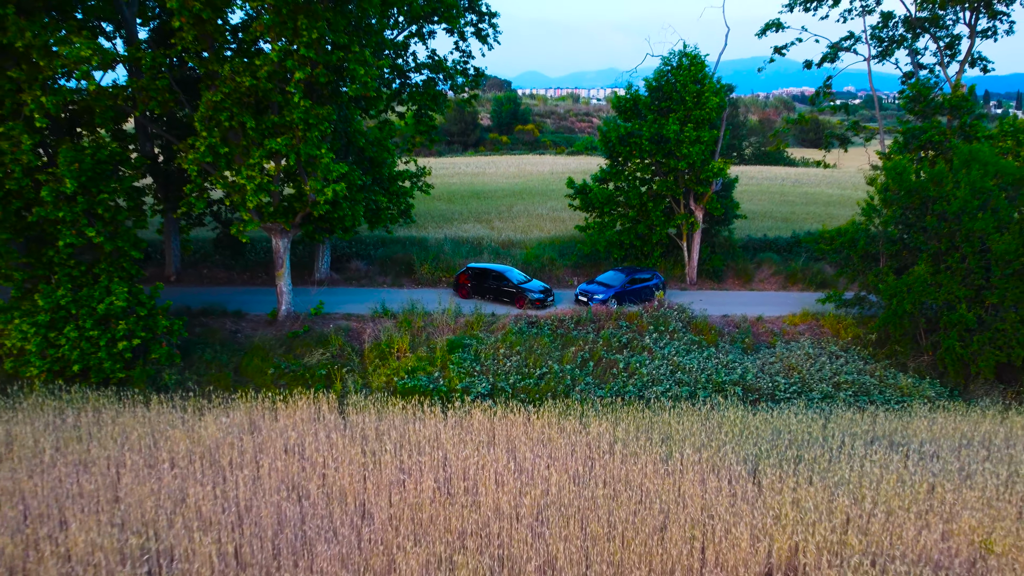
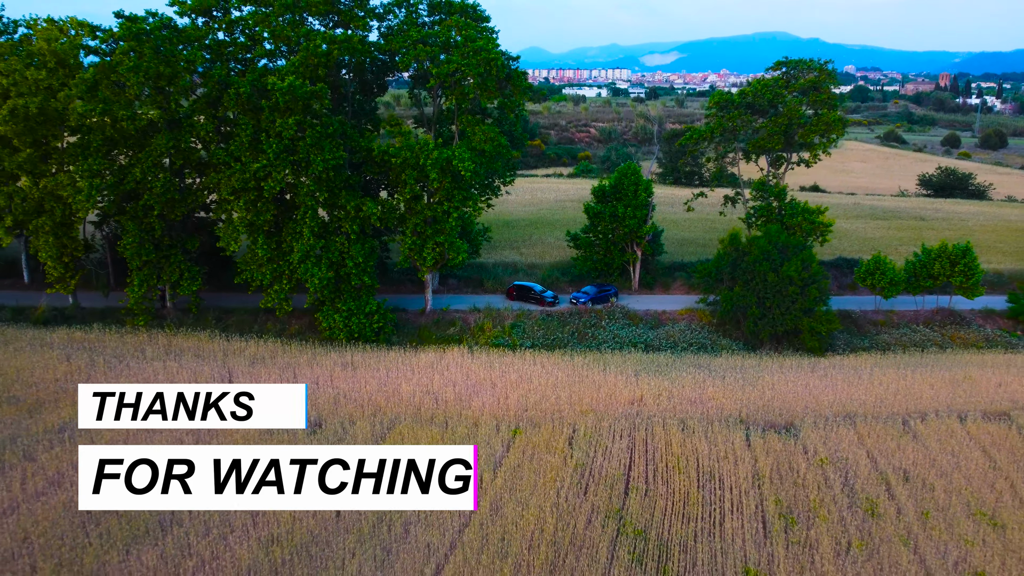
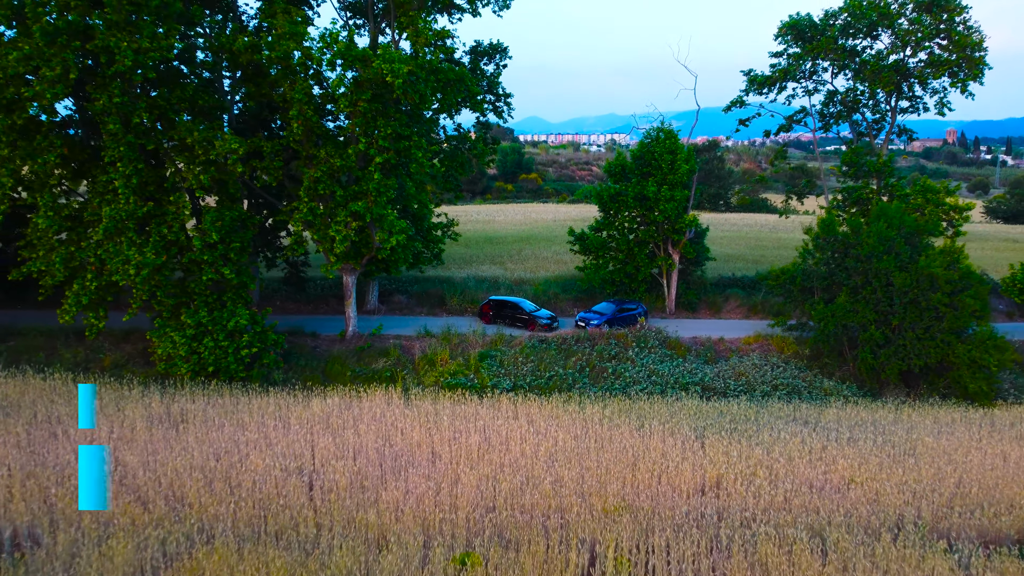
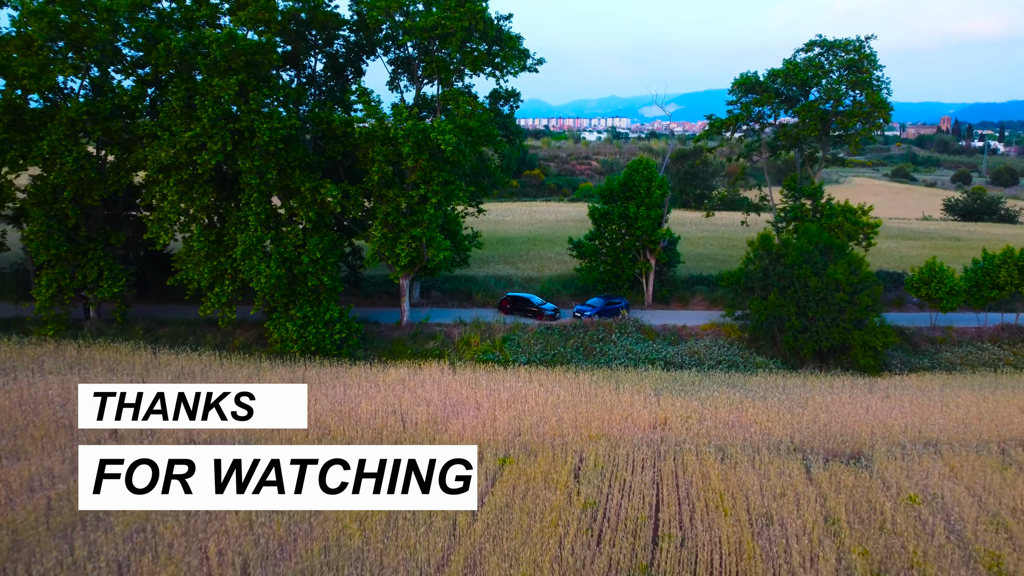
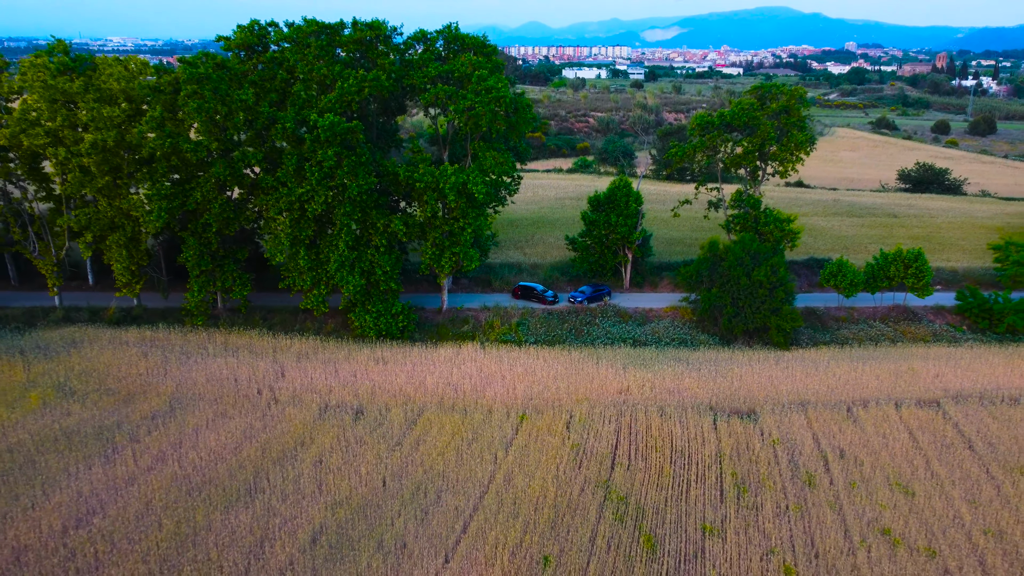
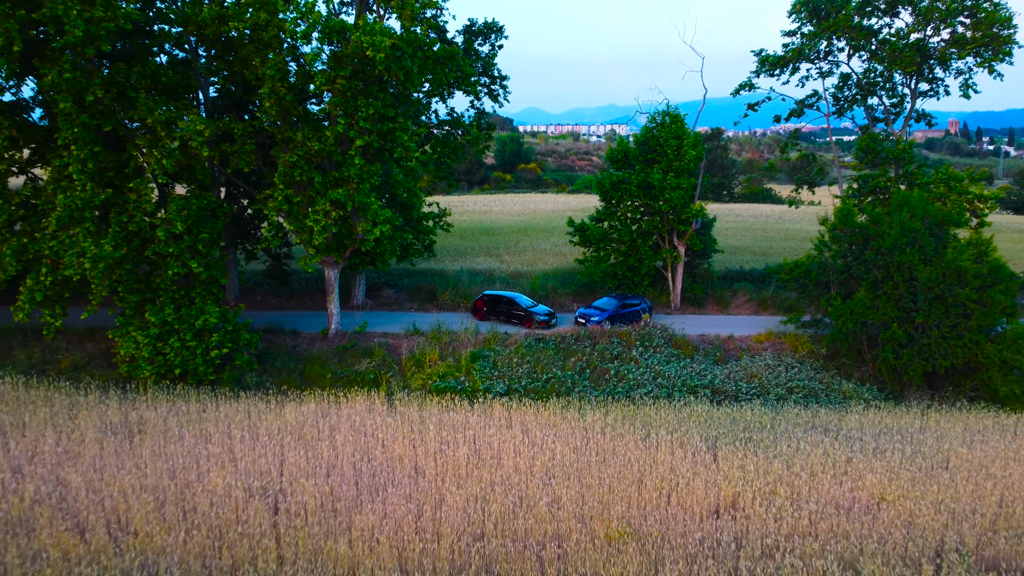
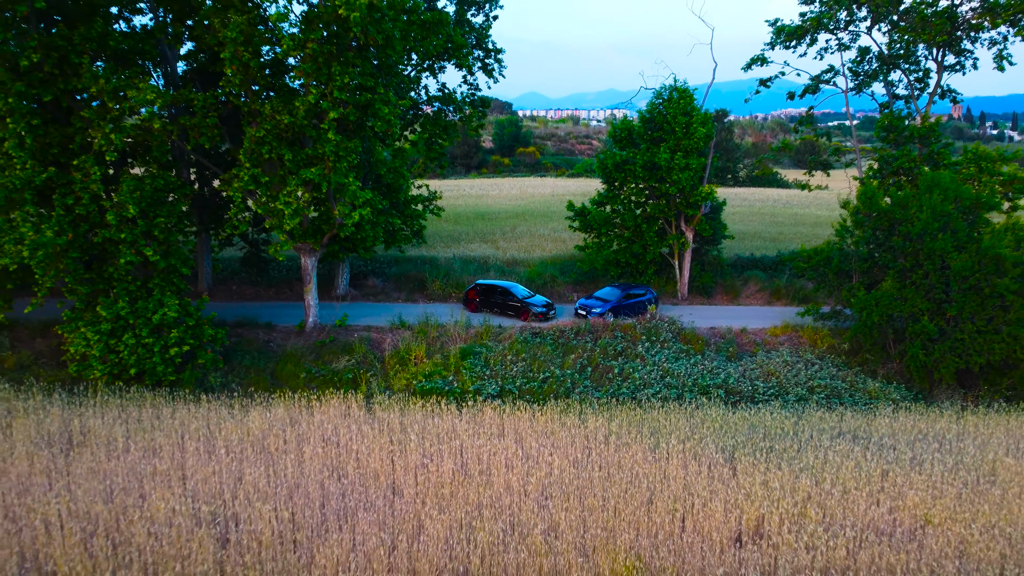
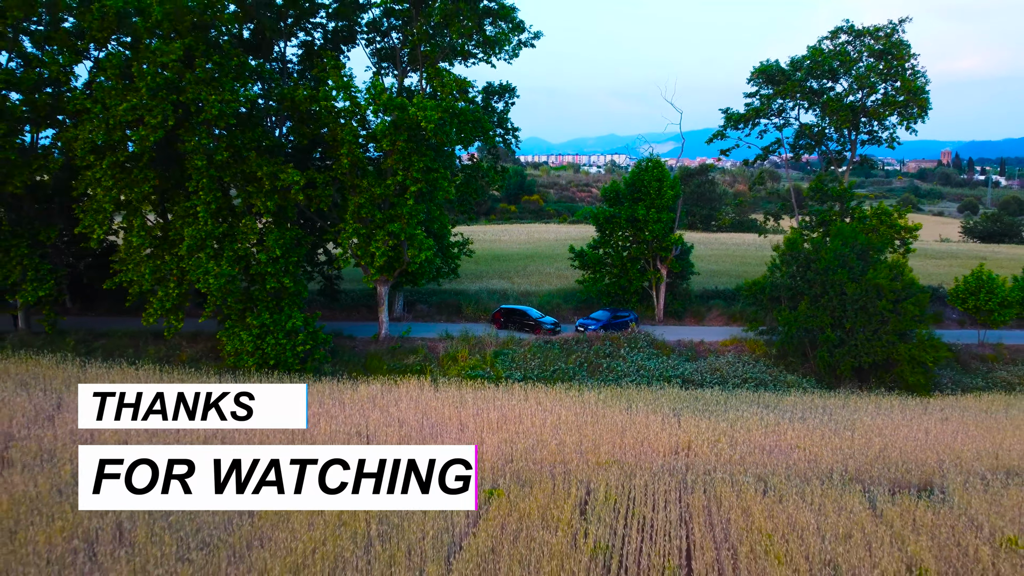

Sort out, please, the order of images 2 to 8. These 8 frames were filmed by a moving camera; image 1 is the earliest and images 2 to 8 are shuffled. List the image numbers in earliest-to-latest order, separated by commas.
7, 6, 3, 8, 4, 2, 5
